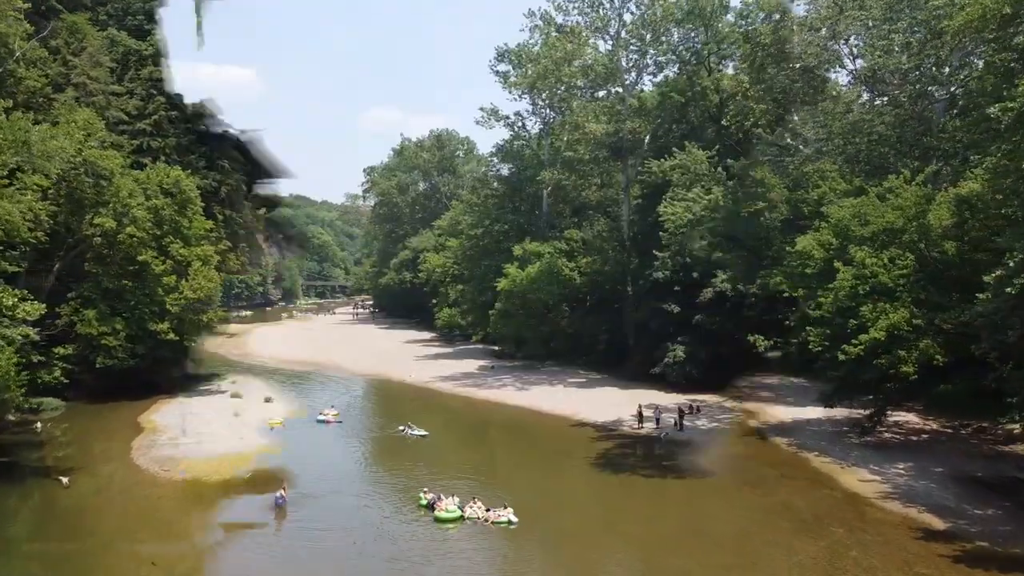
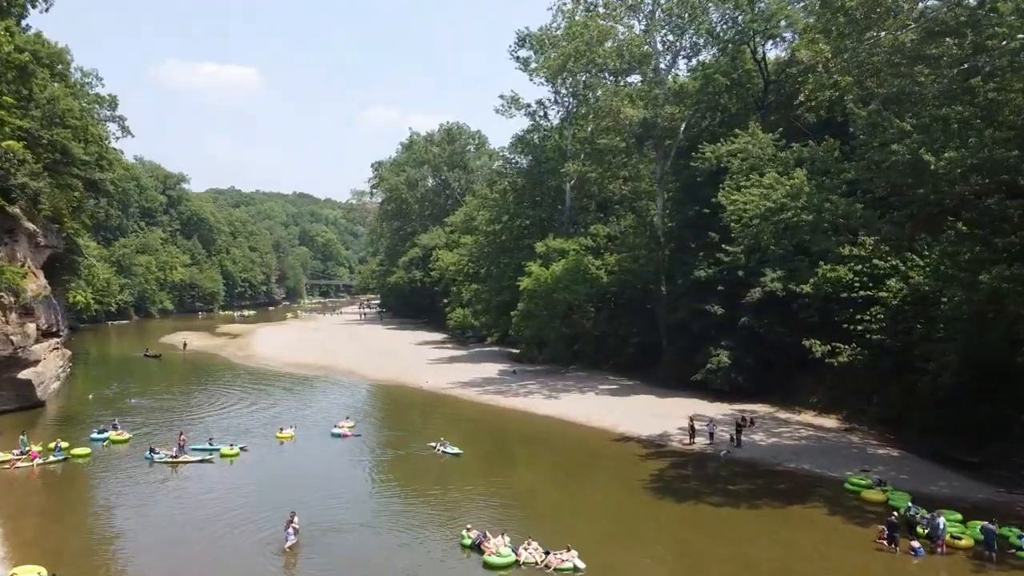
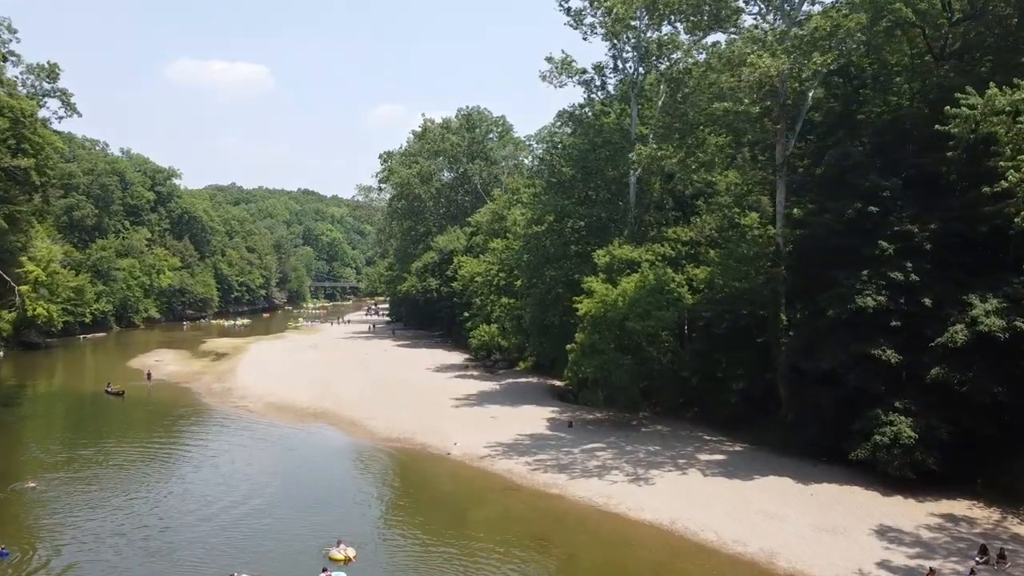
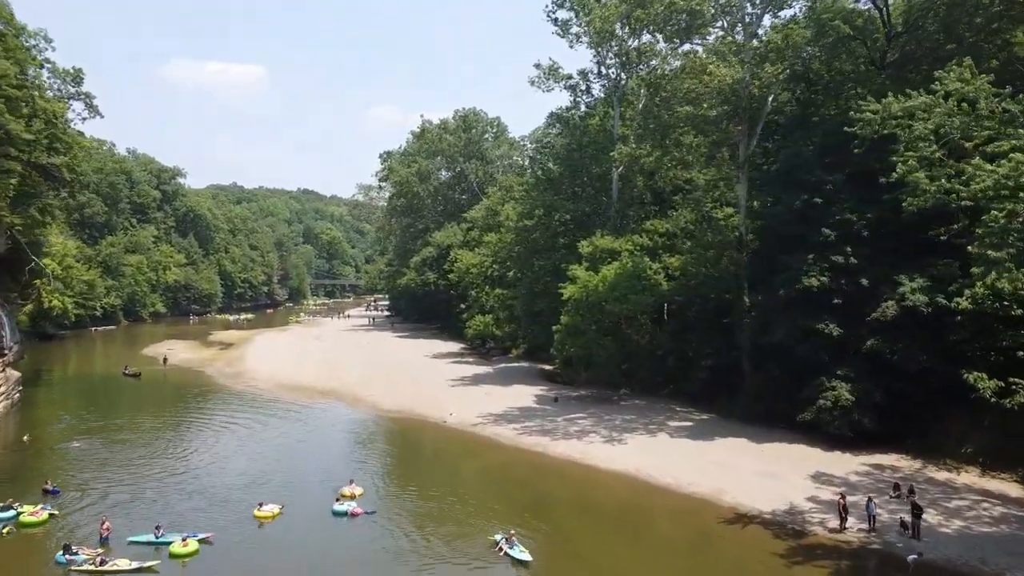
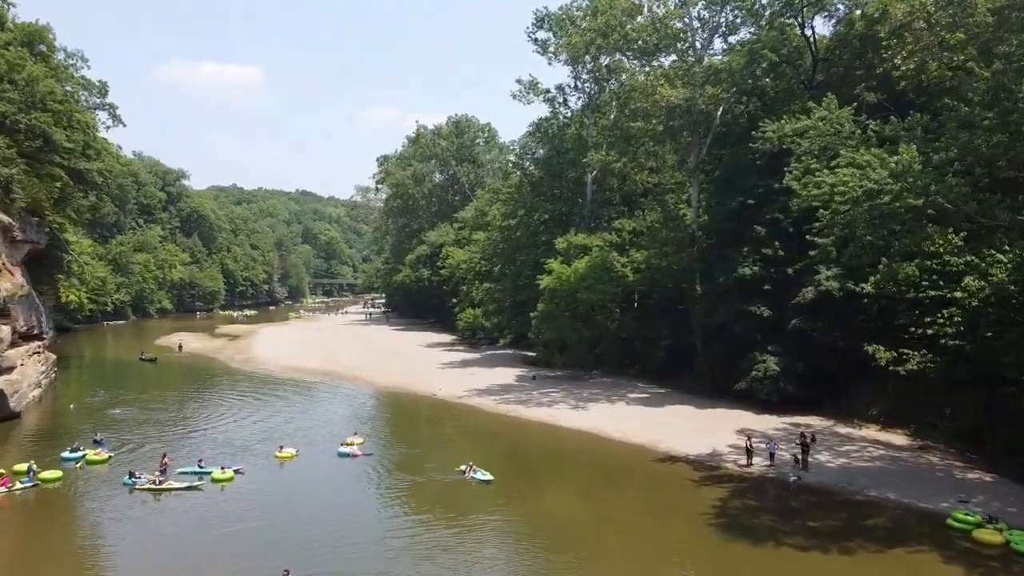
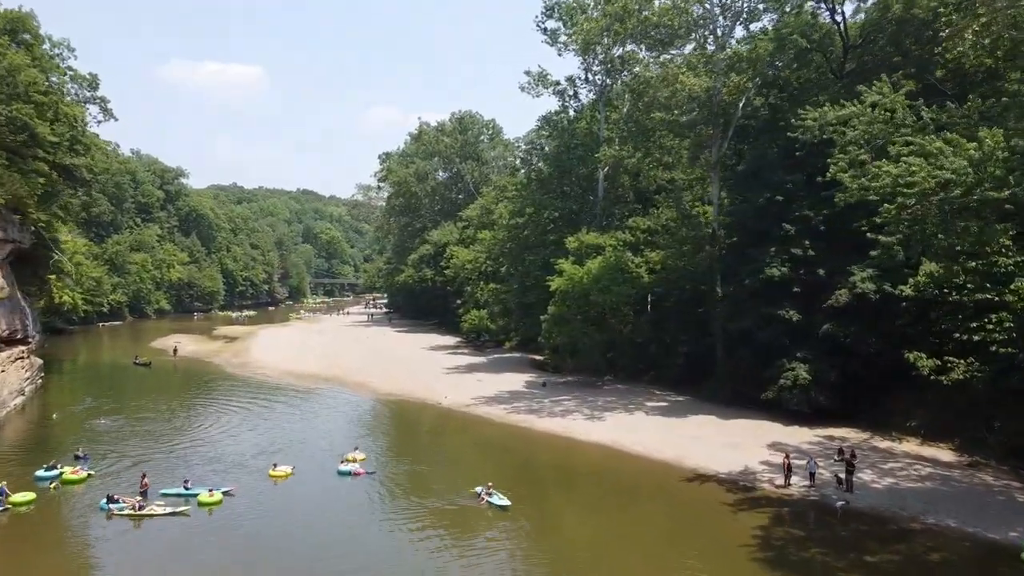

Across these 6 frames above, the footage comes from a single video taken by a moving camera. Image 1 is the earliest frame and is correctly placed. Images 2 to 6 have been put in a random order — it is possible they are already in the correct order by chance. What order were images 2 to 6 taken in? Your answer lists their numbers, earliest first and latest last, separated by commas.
2, 5, 6, 4, 3
